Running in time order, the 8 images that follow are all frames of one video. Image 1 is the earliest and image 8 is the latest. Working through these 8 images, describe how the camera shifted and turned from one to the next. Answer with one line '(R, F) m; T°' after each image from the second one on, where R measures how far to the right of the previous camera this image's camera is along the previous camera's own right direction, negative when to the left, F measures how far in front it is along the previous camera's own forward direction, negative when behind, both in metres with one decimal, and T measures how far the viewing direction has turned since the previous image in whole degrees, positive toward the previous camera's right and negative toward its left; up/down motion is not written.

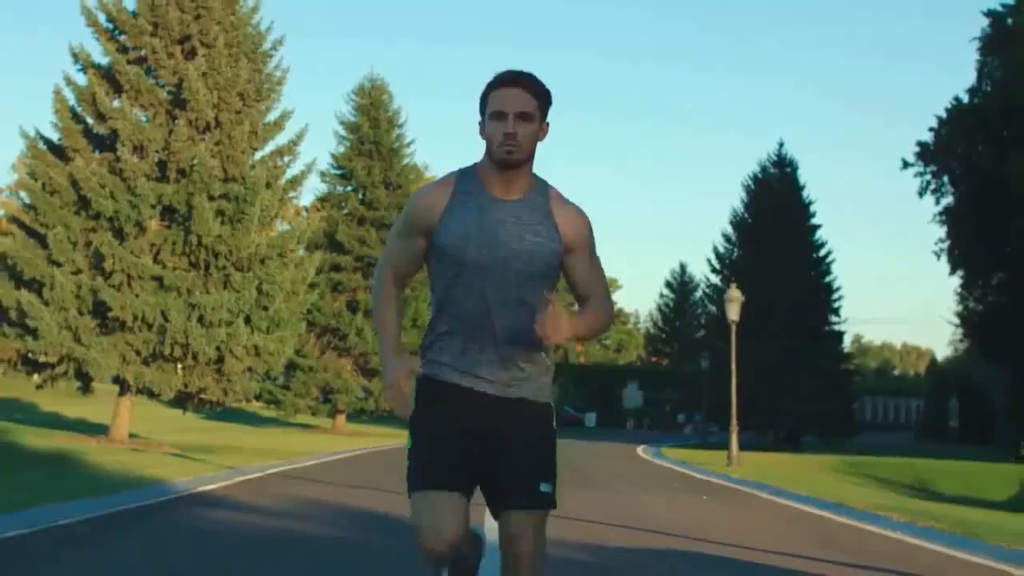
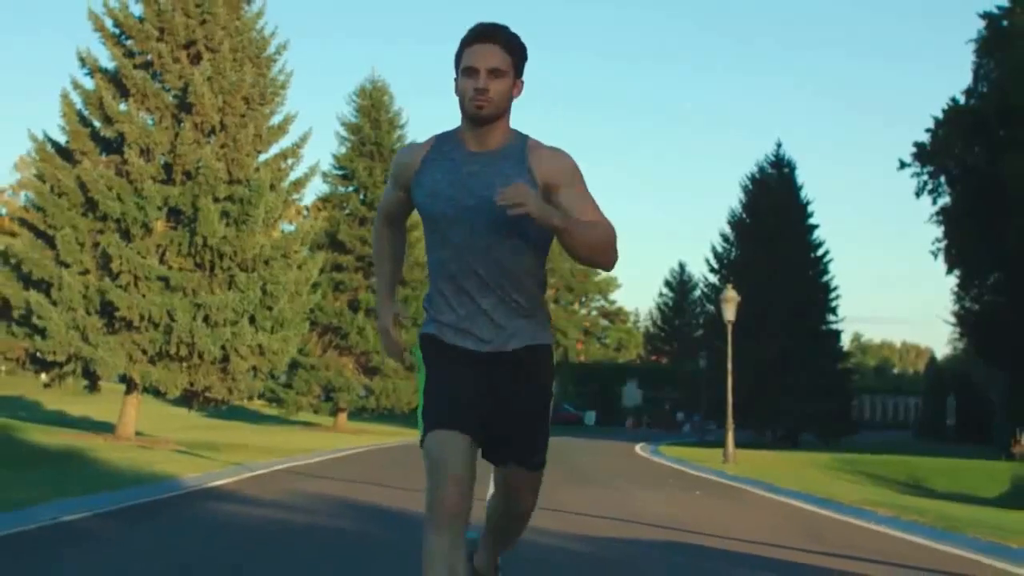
(0.0, -0.5) m; 0°
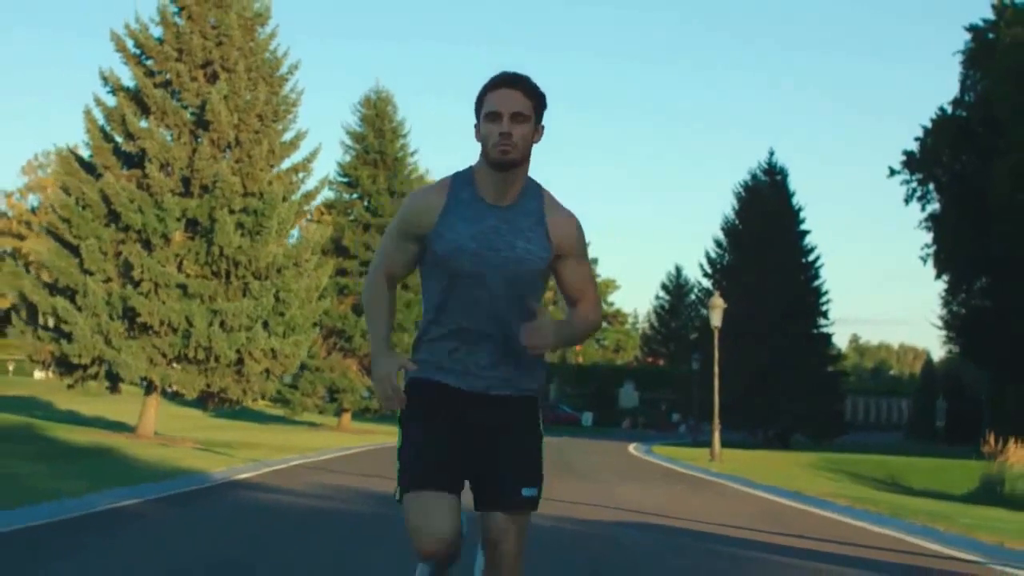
(0.0, -1.8) m; 0°
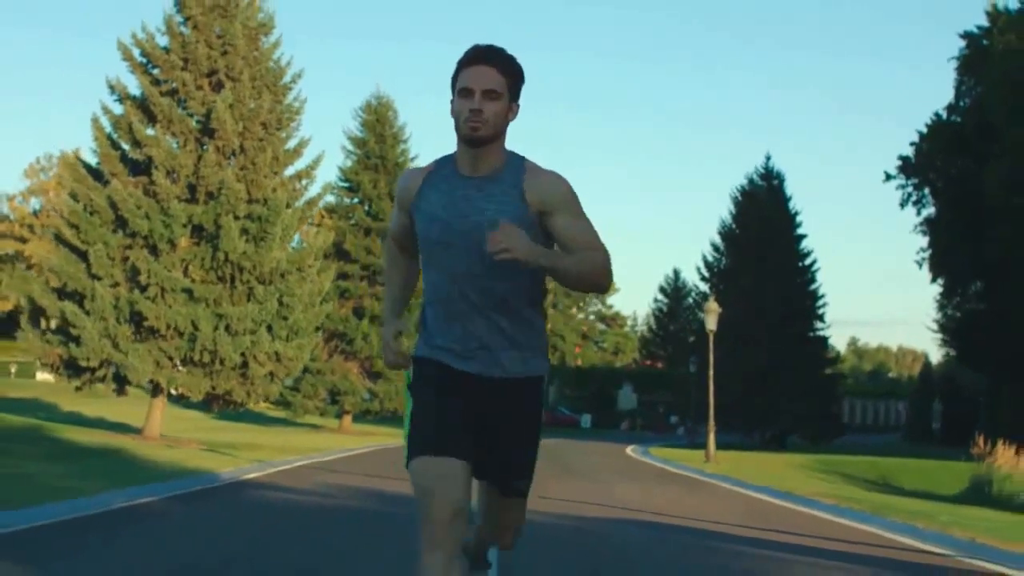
(0.0, -0.7) m; 0°
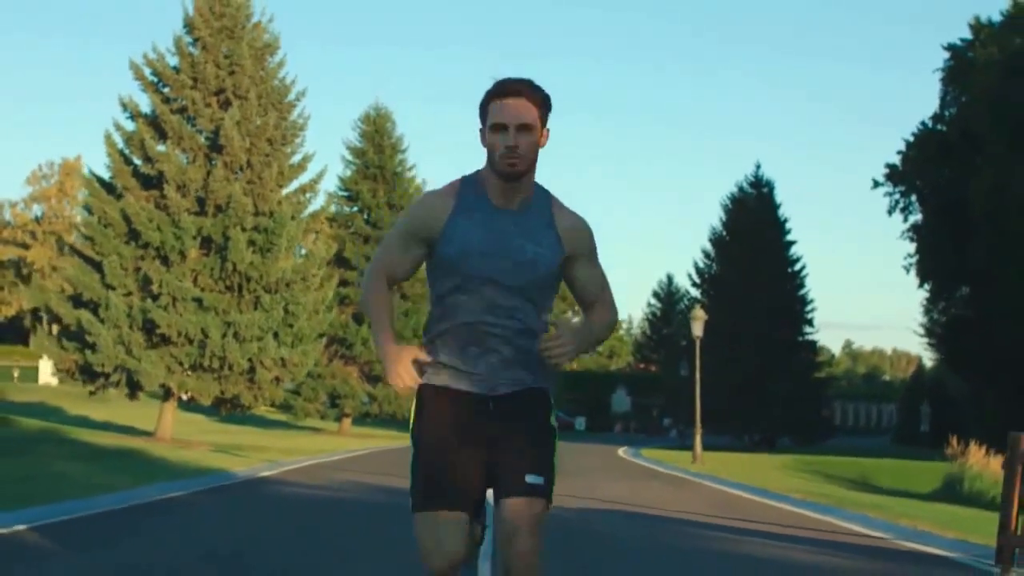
(0.0, -1.6) m; 0°
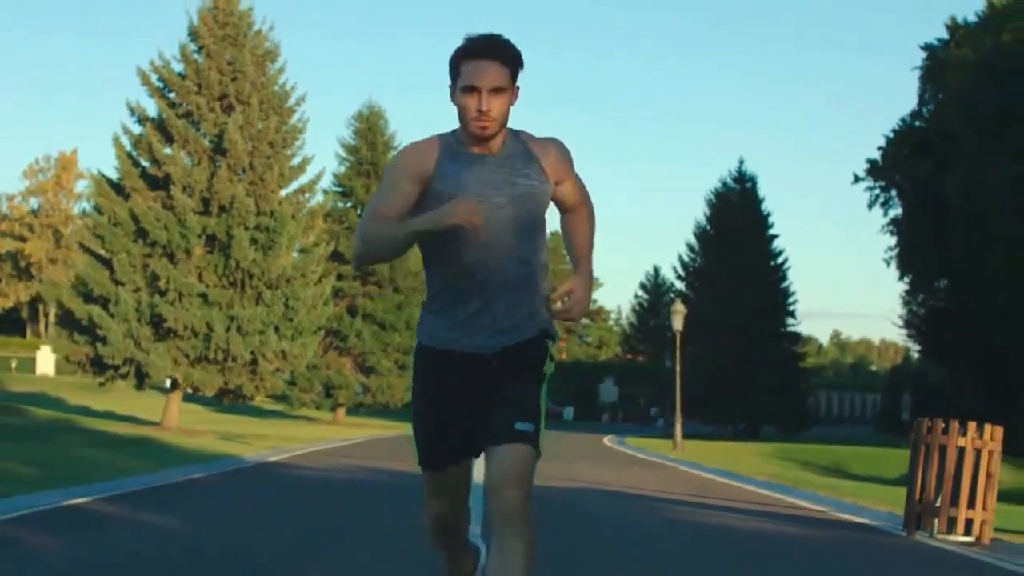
(0.0, -1.9) m; 0°
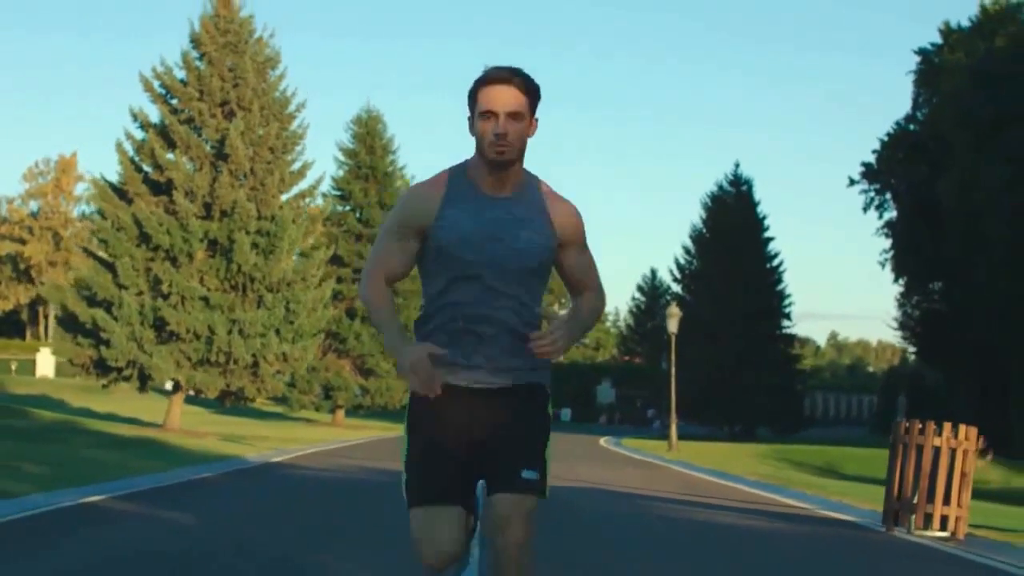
(0.0, -0.6) m; 0°
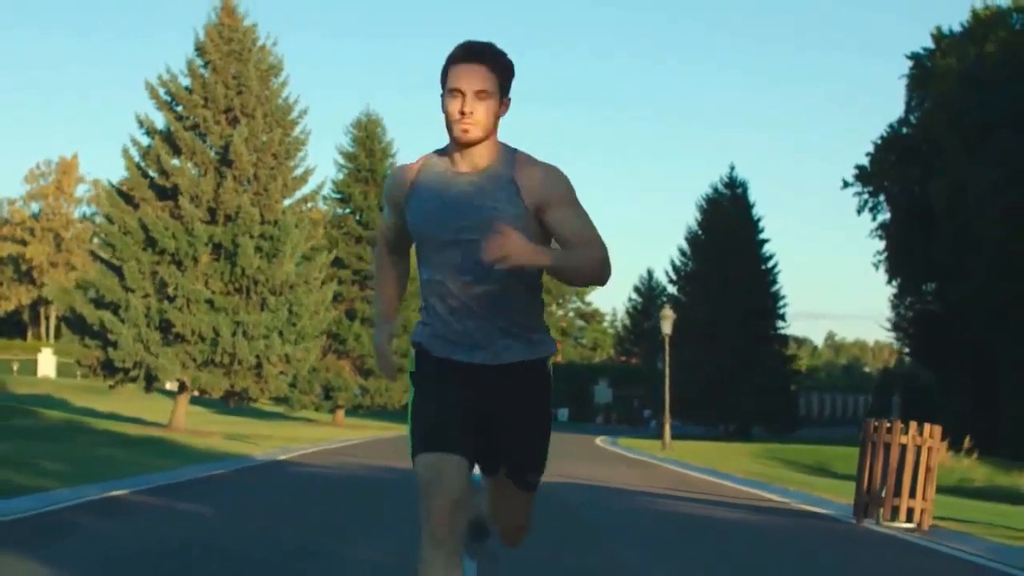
(0.0, -0.9) m; 0°
